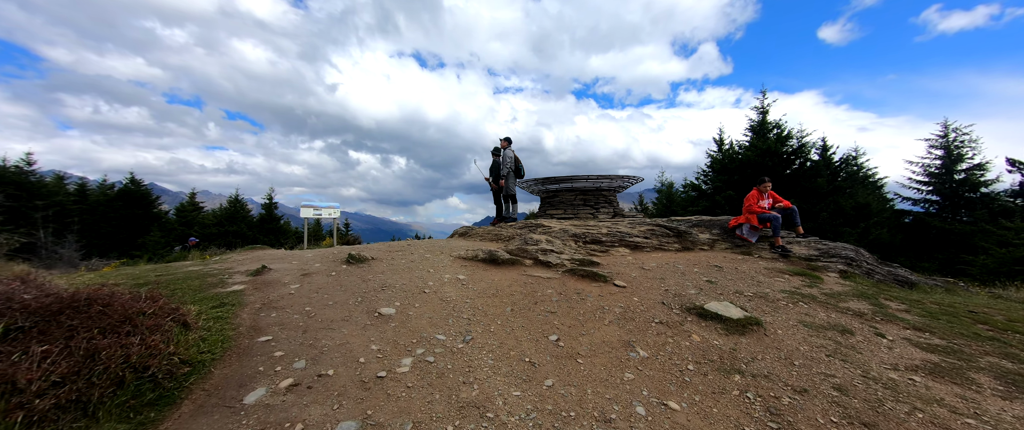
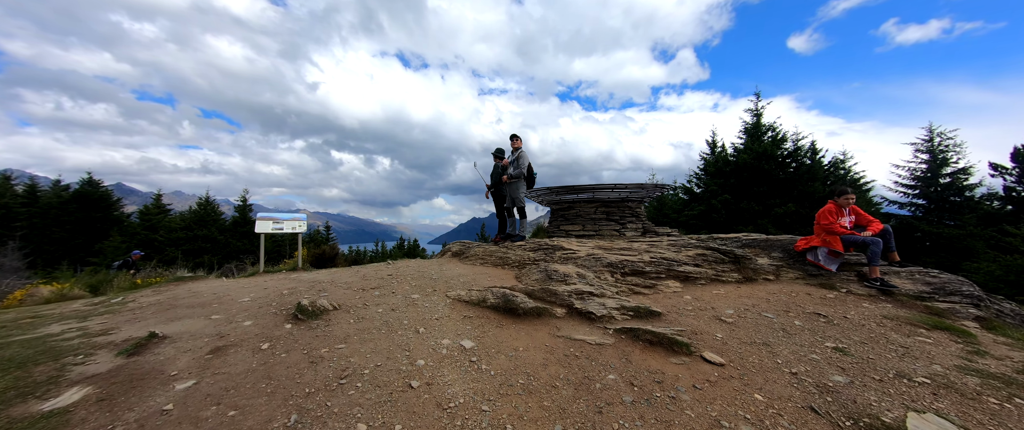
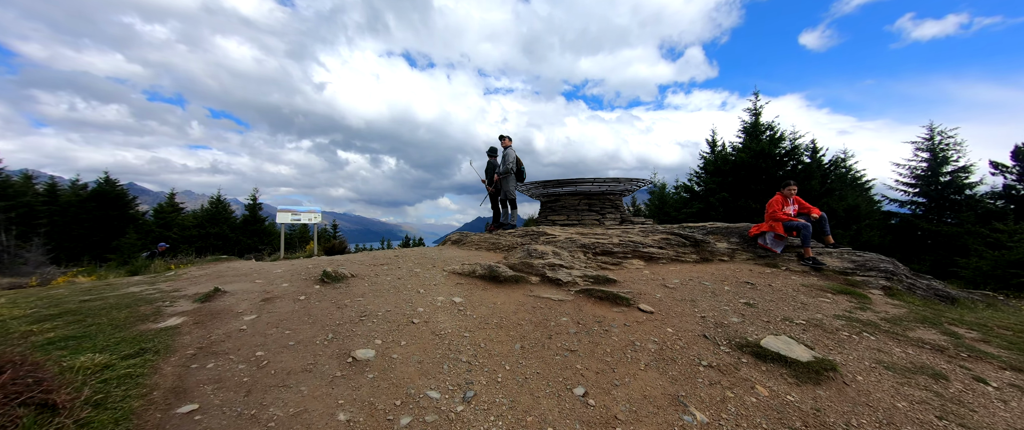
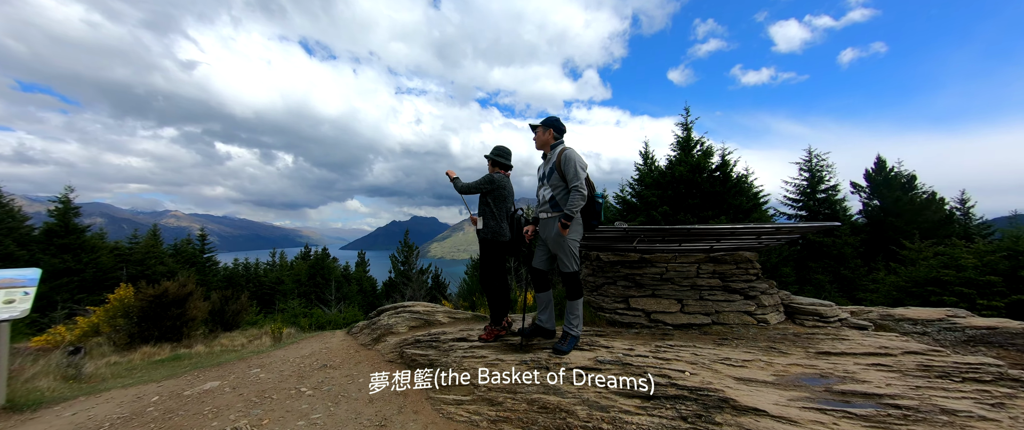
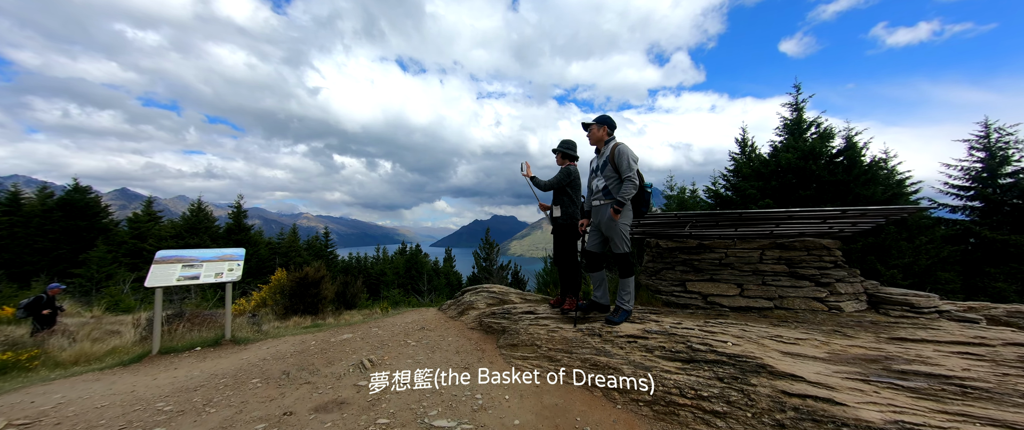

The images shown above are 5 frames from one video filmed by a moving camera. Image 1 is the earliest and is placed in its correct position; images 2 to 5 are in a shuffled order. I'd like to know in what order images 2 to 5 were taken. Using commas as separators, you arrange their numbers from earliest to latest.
3, 2, 5, 4
